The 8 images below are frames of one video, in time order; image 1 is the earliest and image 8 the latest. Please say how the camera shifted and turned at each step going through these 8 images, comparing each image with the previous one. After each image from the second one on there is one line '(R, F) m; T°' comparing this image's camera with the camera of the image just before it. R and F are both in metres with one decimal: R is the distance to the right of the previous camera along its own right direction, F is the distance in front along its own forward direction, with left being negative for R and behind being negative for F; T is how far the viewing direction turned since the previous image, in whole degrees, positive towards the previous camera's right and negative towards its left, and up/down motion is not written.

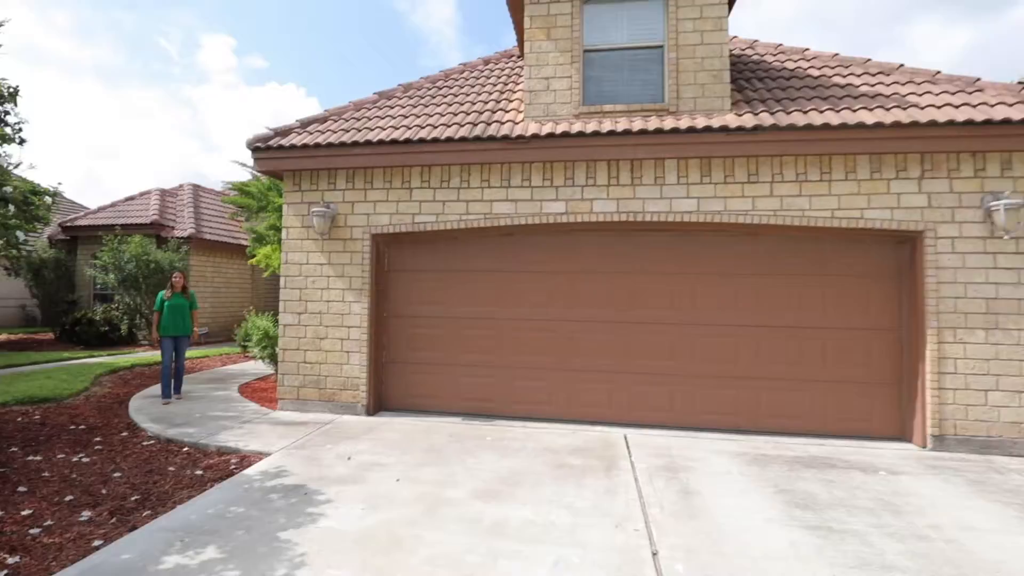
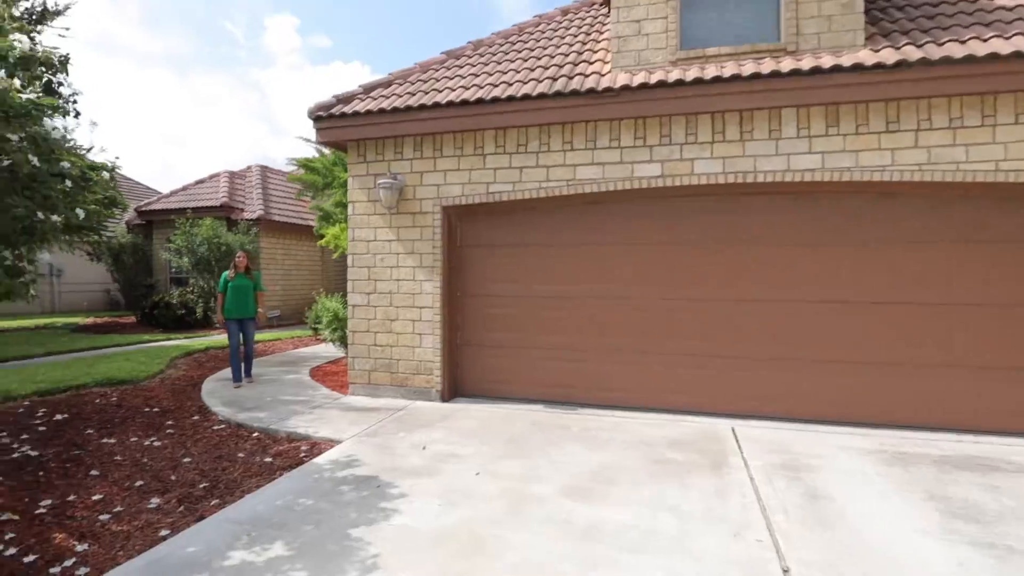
(-0.2, +0.5) m; -6°
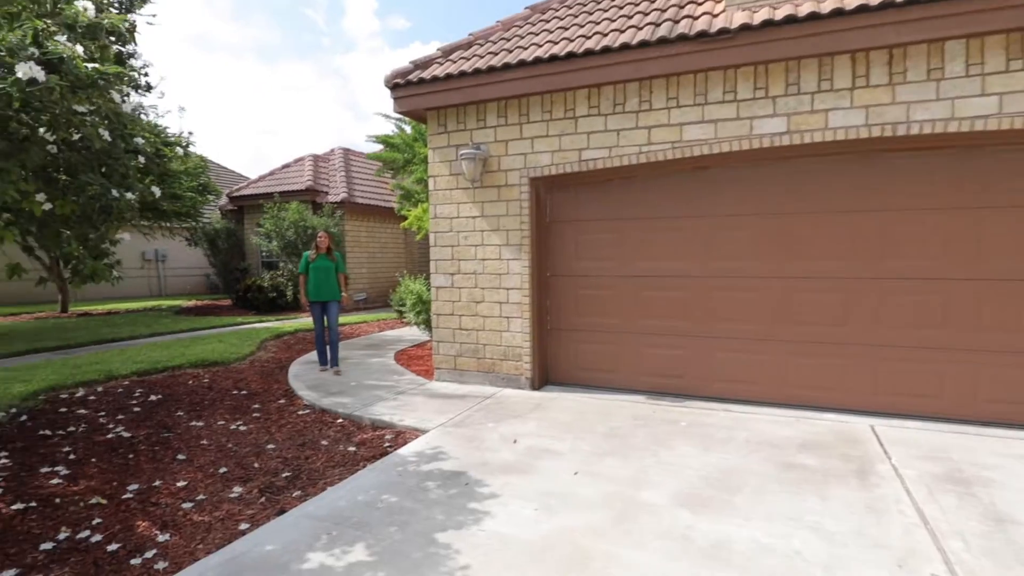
(-0.1, +0.5) m; -8°
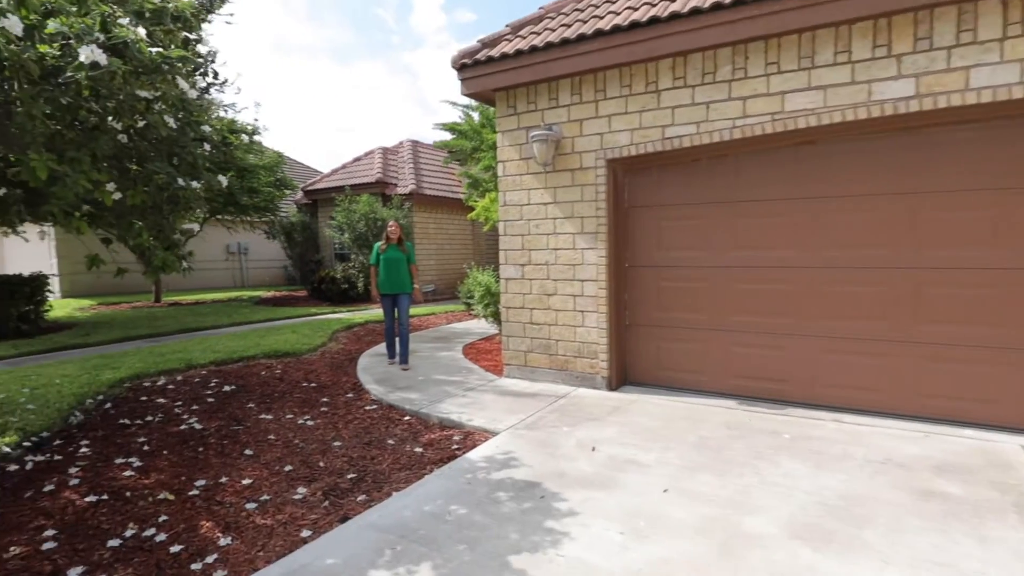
(-0.1, +0.3) m; -7°
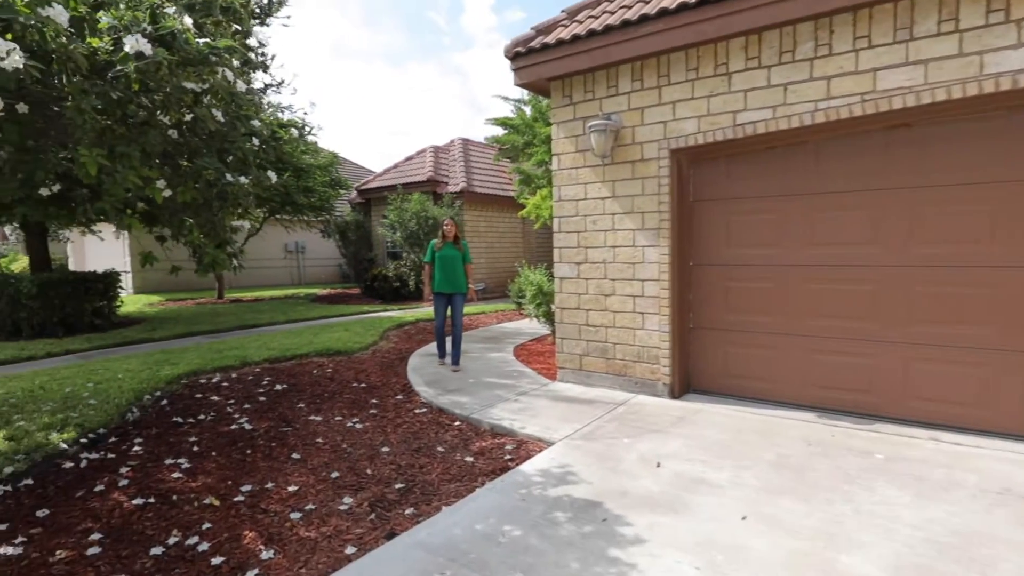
(0.0, +0.3) m; -5°
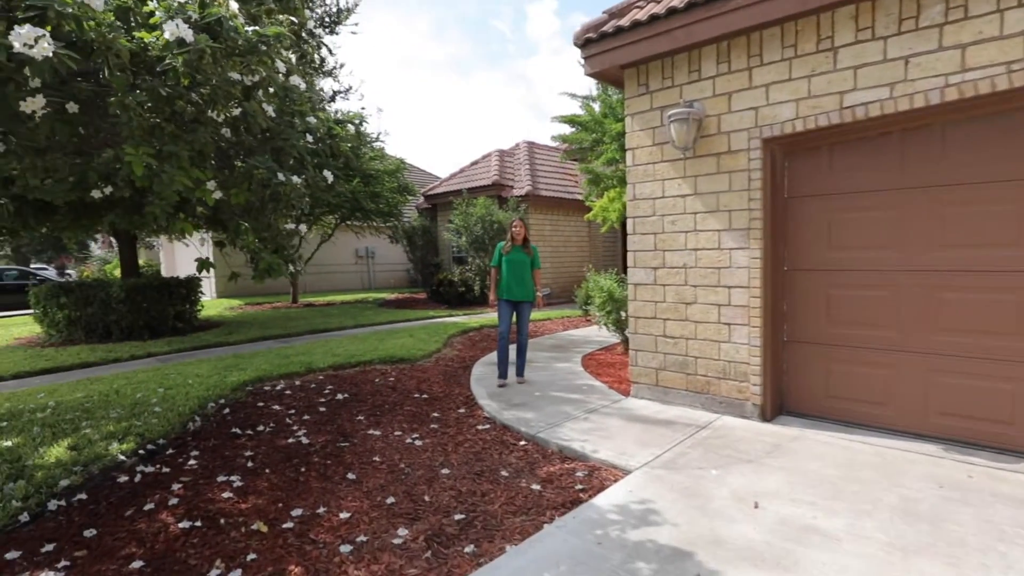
(0.0, +0.4) m; -6°
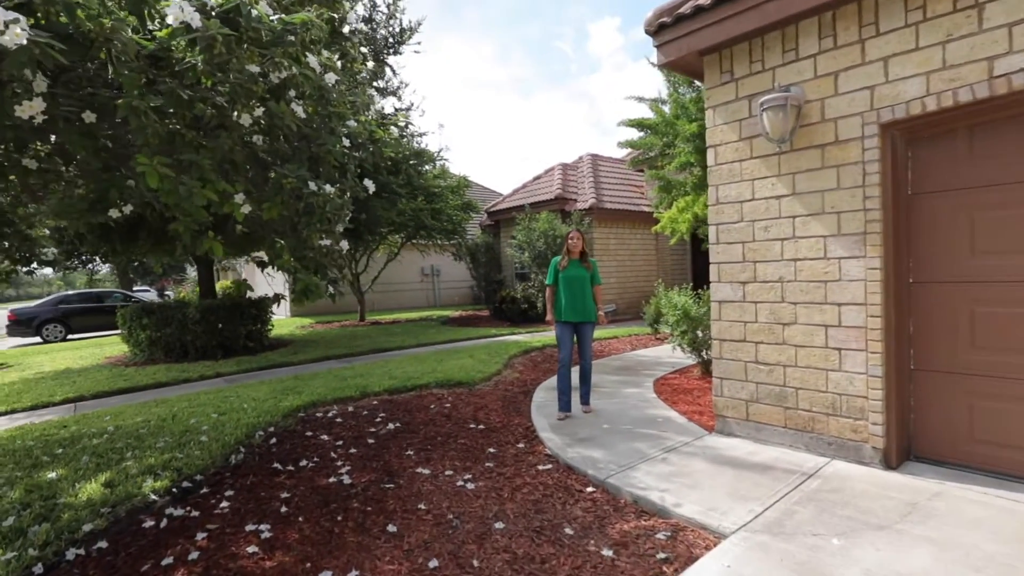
(0.0, +0.5) m; -7°
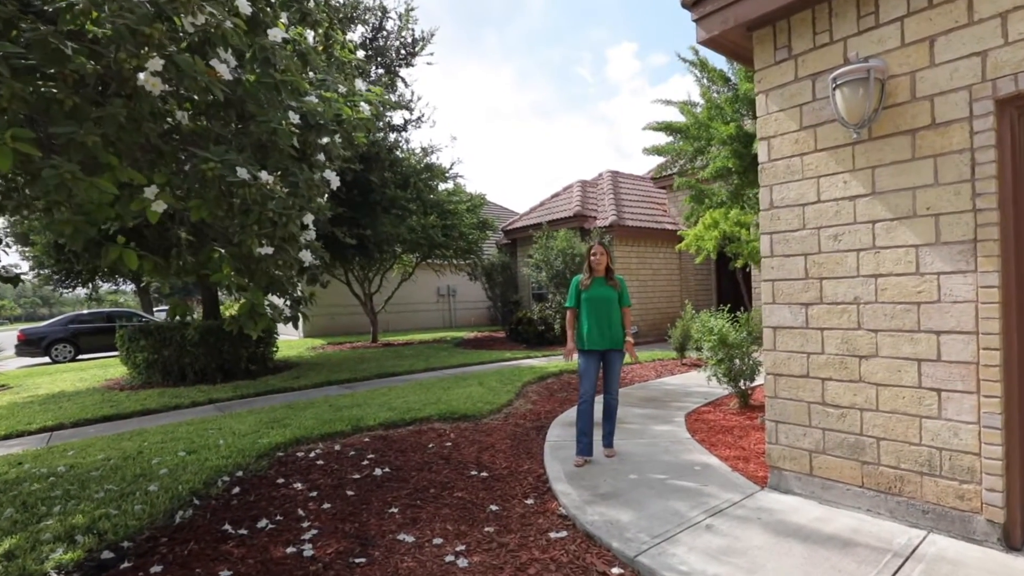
(+0.1, +0.8) m; -2°
